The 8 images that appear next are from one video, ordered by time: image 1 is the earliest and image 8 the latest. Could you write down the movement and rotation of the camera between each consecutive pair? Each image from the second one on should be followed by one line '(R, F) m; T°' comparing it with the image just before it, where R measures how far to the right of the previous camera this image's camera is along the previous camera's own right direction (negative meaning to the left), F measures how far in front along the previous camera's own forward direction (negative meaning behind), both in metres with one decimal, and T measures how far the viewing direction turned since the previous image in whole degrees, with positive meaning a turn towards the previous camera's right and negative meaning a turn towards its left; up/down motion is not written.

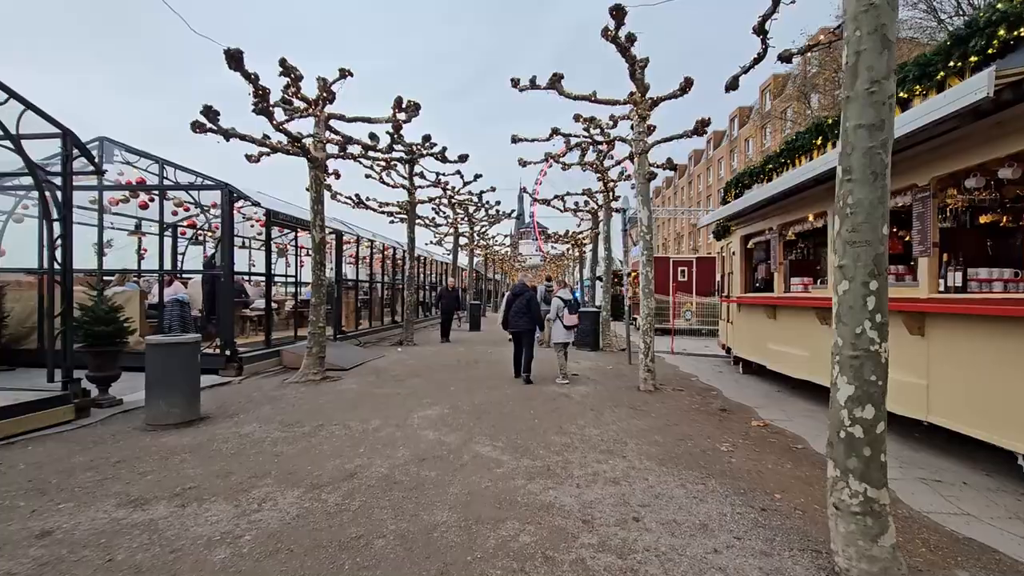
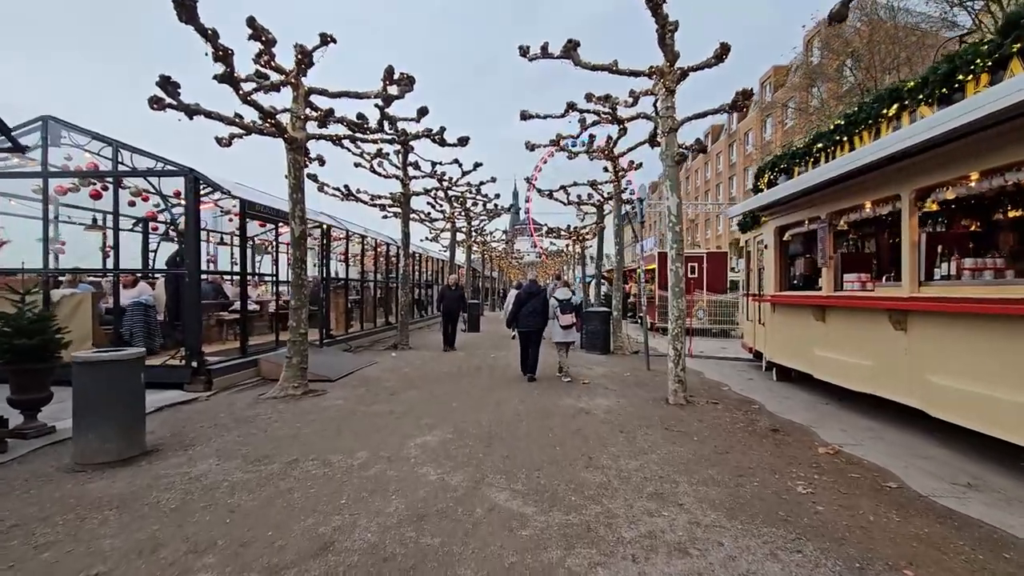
(-0.2, +1.2) m; +1°
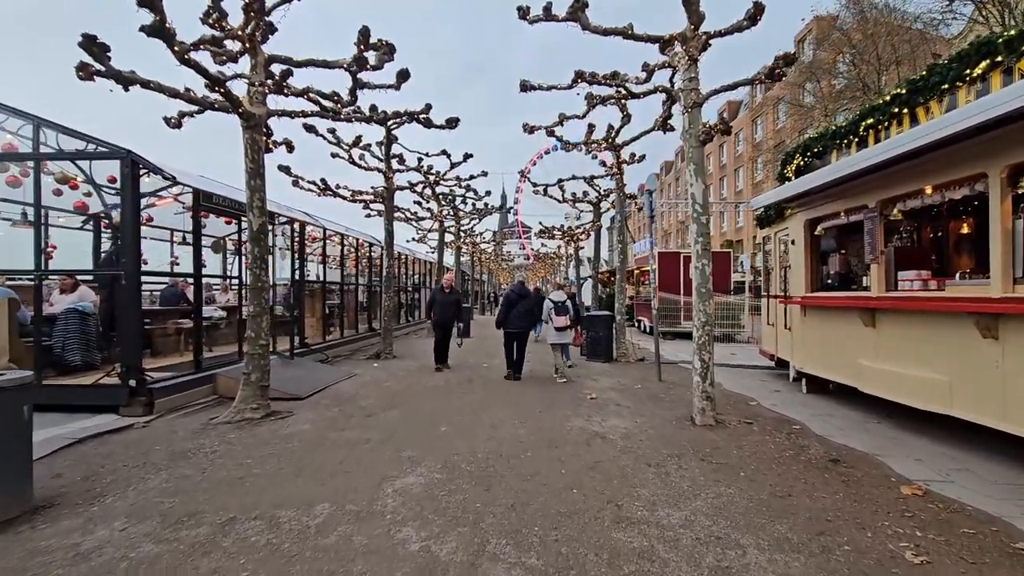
(-0.1, +1.2) m; +1°
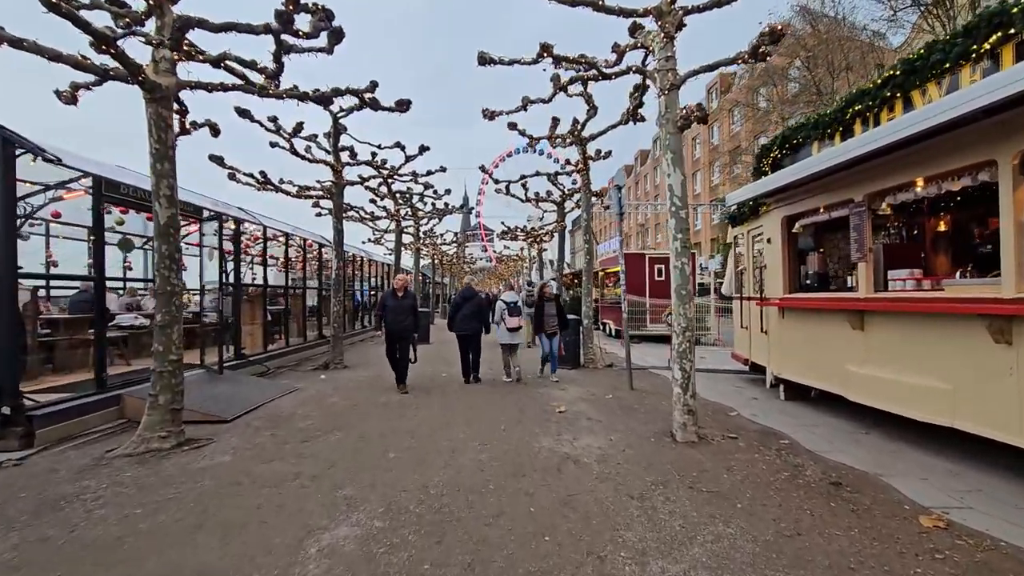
(0.0, +0.8) m; +4°
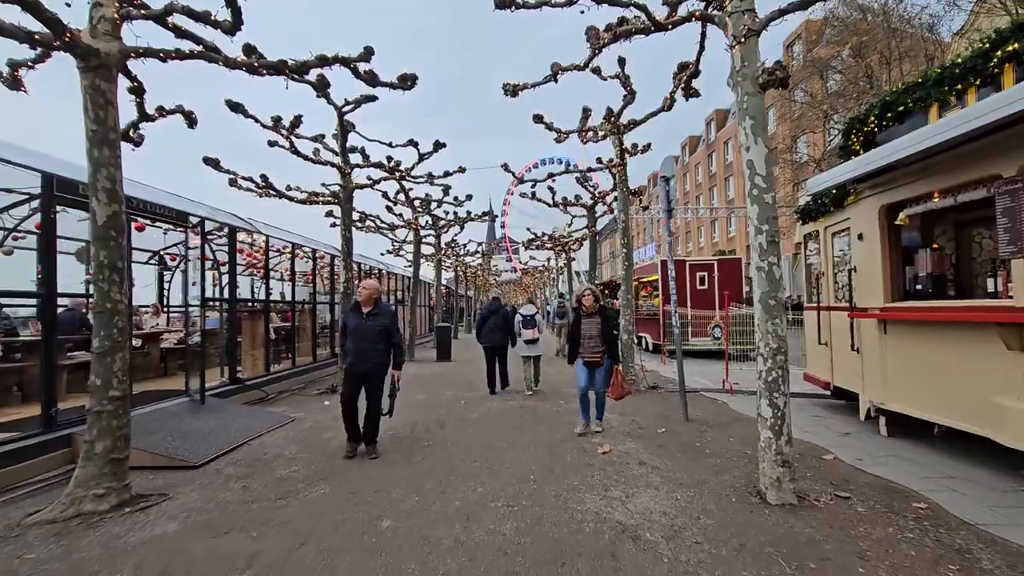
(0.0, +1.4) m; -3°
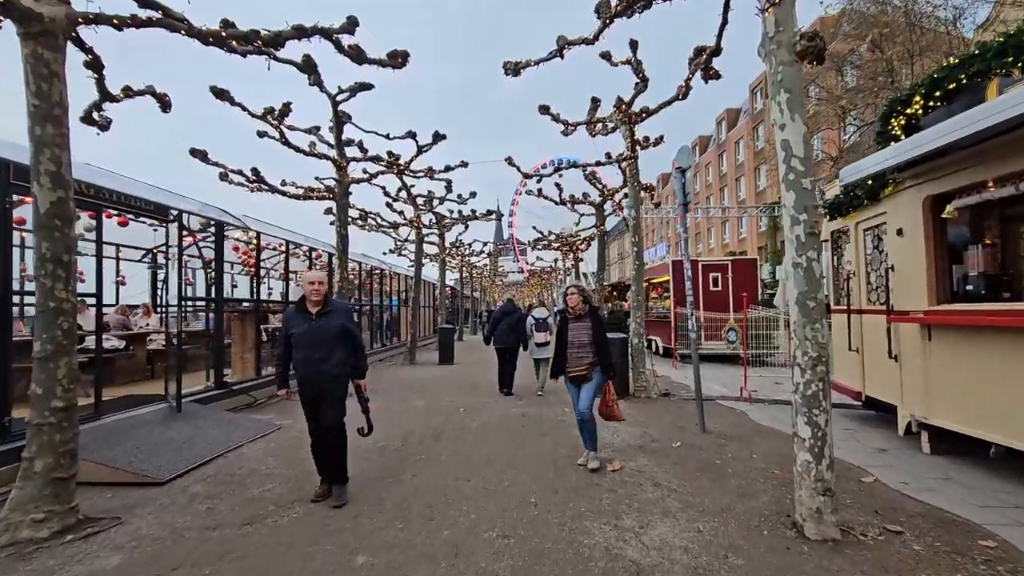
(+0.1, +0.6) m; -1°
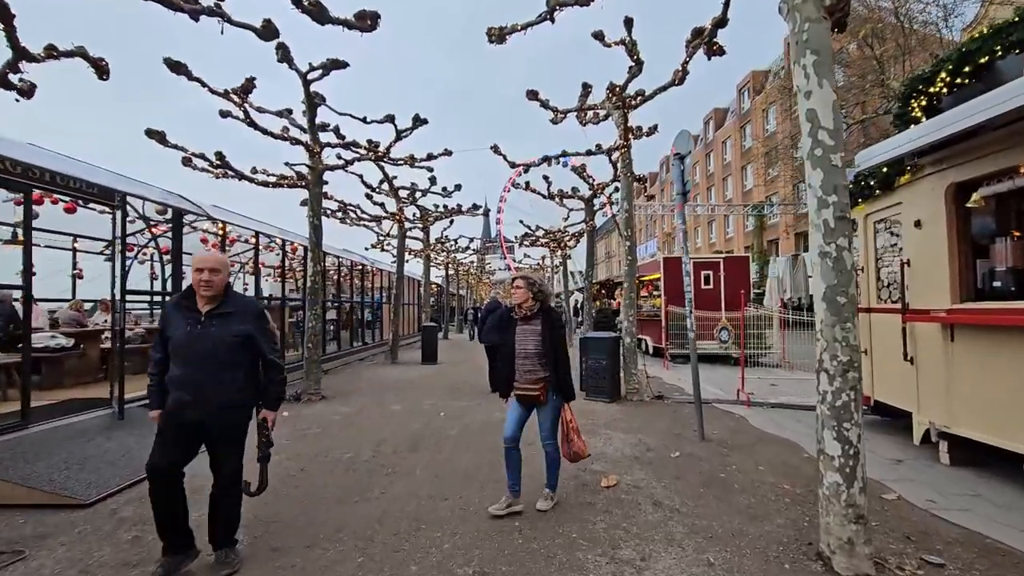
(0.0, +0.6) m; +1°
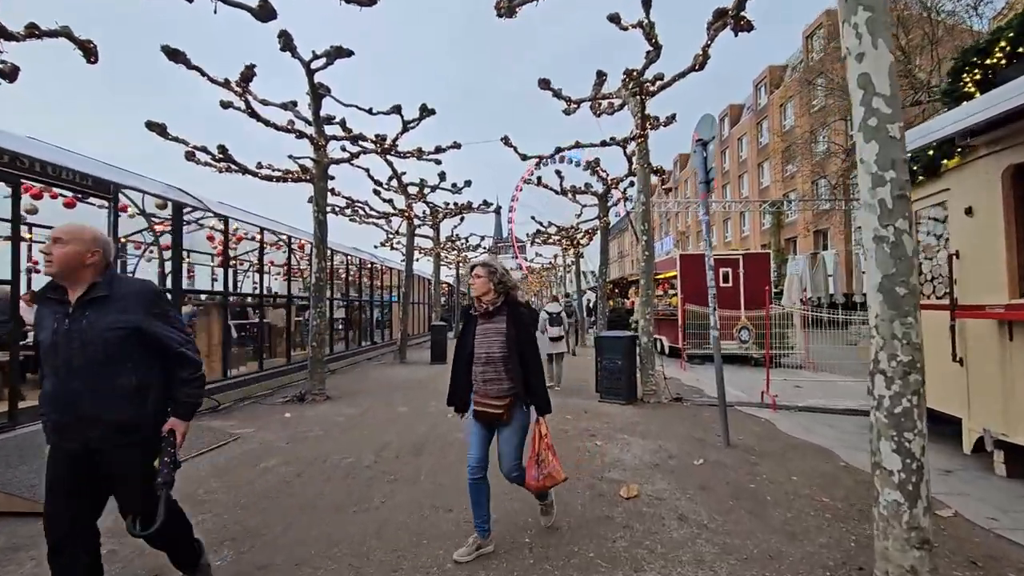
(0.0, +0.4) m; -1°
